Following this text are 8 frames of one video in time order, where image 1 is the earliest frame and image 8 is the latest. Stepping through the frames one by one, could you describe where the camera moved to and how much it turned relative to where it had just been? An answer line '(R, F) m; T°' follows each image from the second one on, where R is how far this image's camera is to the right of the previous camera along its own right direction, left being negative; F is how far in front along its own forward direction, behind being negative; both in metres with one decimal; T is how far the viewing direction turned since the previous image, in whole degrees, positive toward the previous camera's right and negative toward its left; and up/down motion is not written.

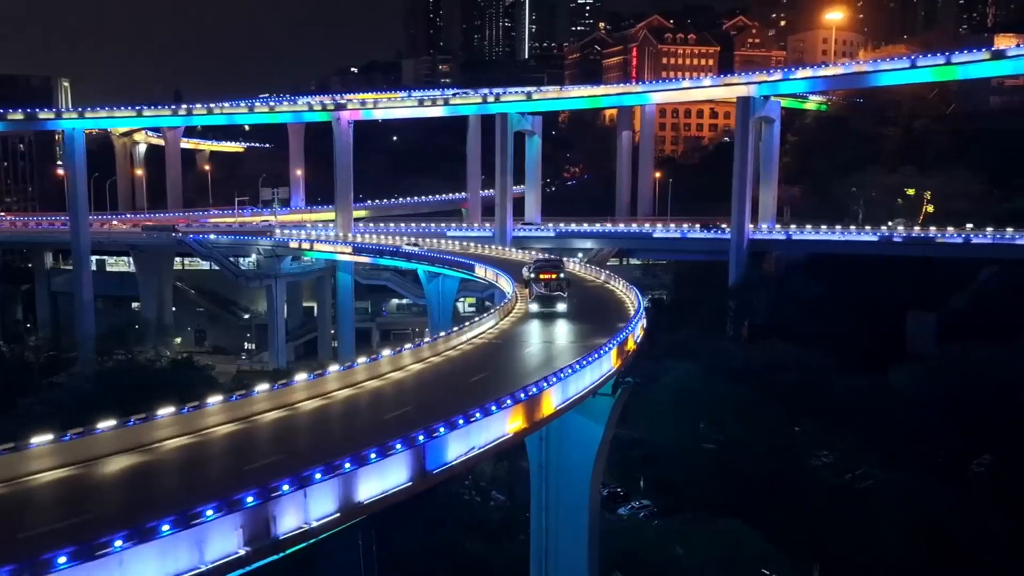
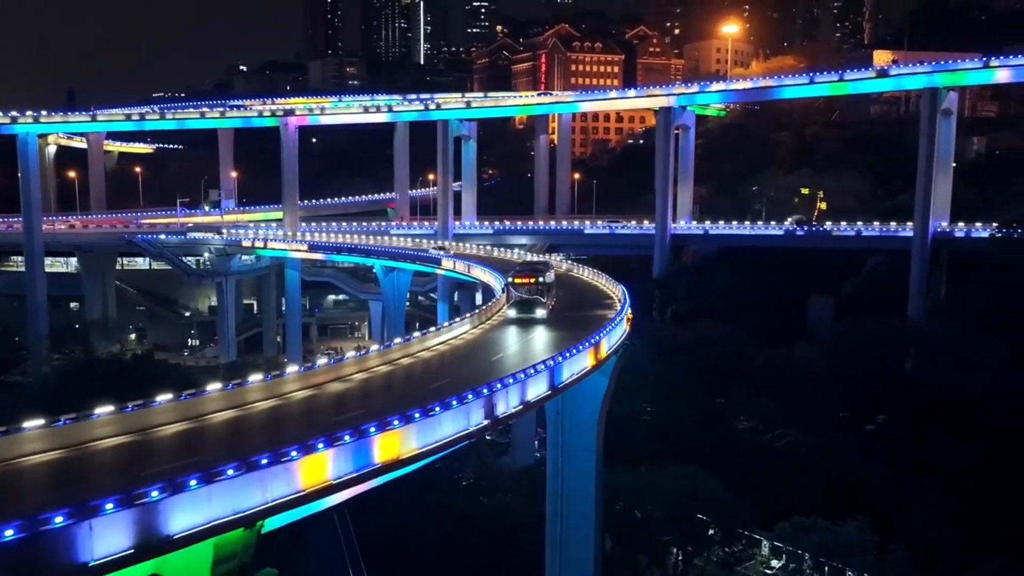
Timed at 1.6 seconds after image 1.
(-2.7, -3.8) m; +7°
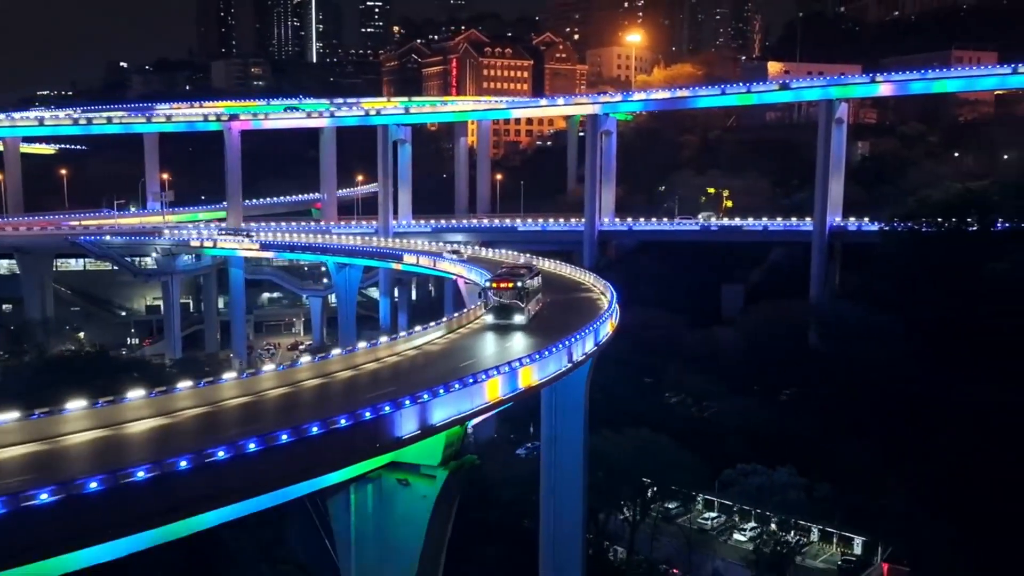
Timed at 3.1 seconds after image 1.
(-2.8, -3.6) m; +7°
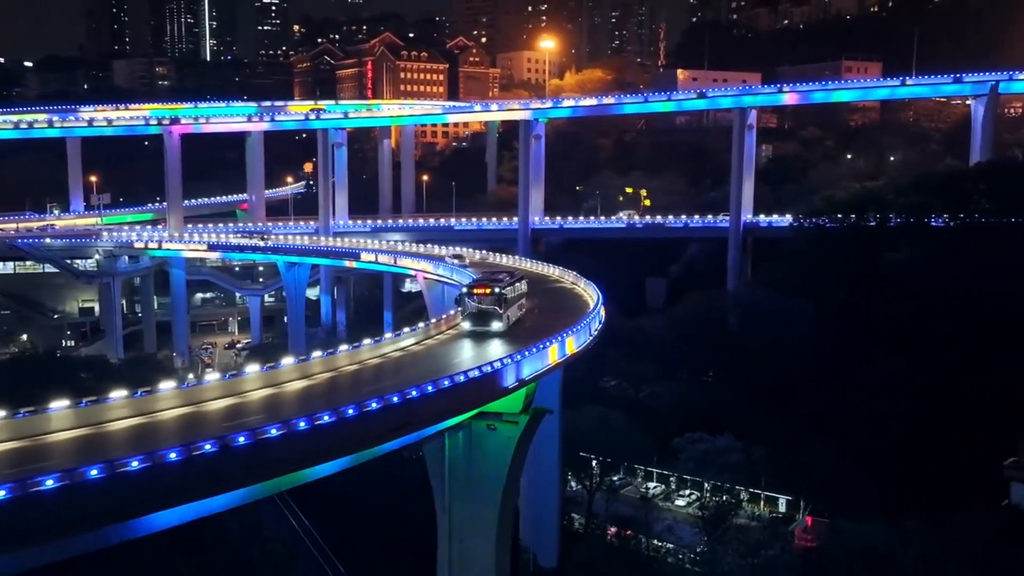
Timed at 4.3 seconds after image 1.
(-2.5, -3.0) m; +6°
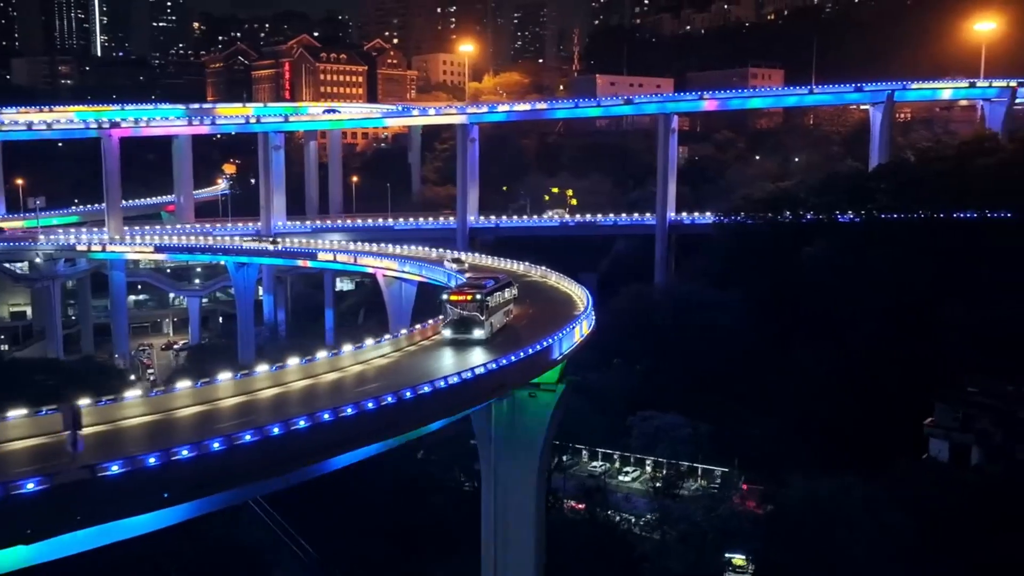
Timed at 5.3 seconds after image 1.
(-2.4, -2.6) m; +6°
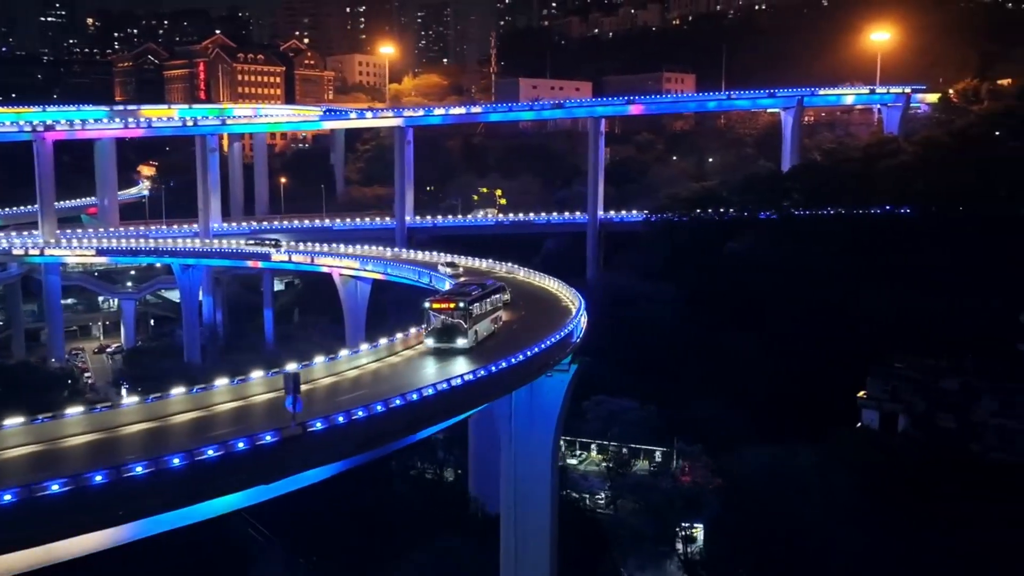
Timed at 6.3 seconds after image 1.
(-2.4, -2.2) m; +6°
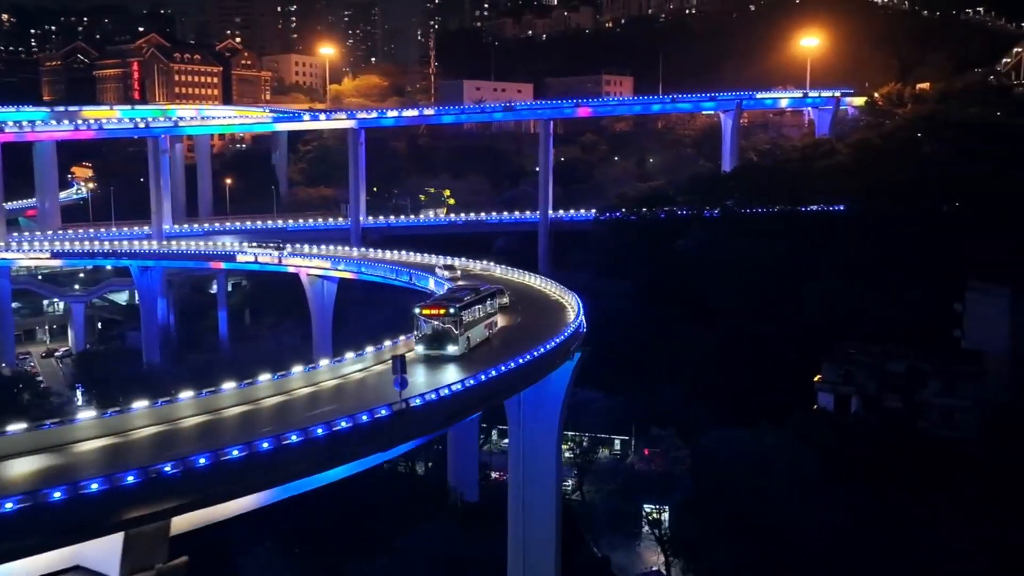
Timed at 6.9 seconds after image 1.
(-1.8, -1.5) m; +4°
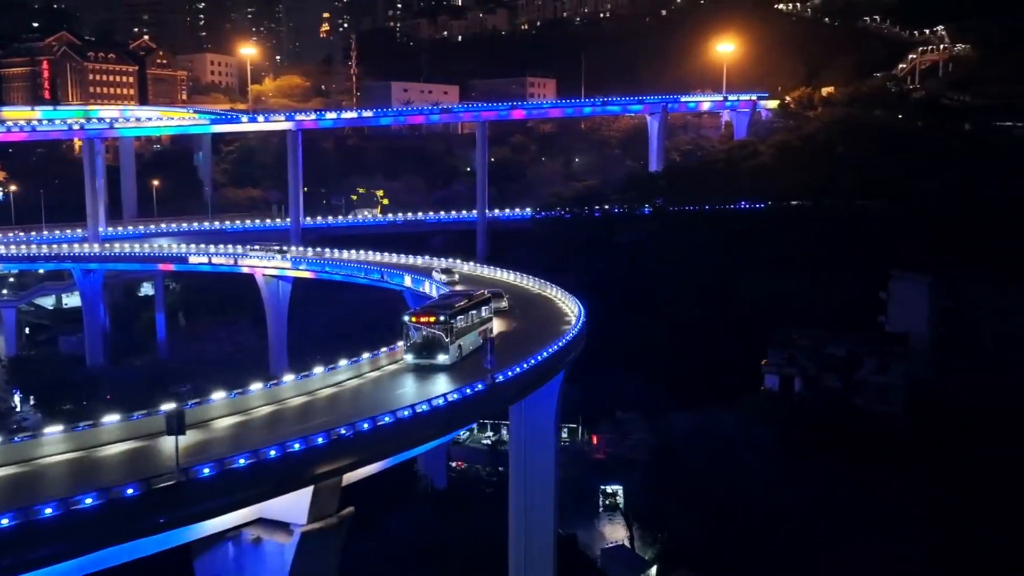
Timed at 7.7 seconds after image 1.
(-2.3, -1.8) m; +6°
